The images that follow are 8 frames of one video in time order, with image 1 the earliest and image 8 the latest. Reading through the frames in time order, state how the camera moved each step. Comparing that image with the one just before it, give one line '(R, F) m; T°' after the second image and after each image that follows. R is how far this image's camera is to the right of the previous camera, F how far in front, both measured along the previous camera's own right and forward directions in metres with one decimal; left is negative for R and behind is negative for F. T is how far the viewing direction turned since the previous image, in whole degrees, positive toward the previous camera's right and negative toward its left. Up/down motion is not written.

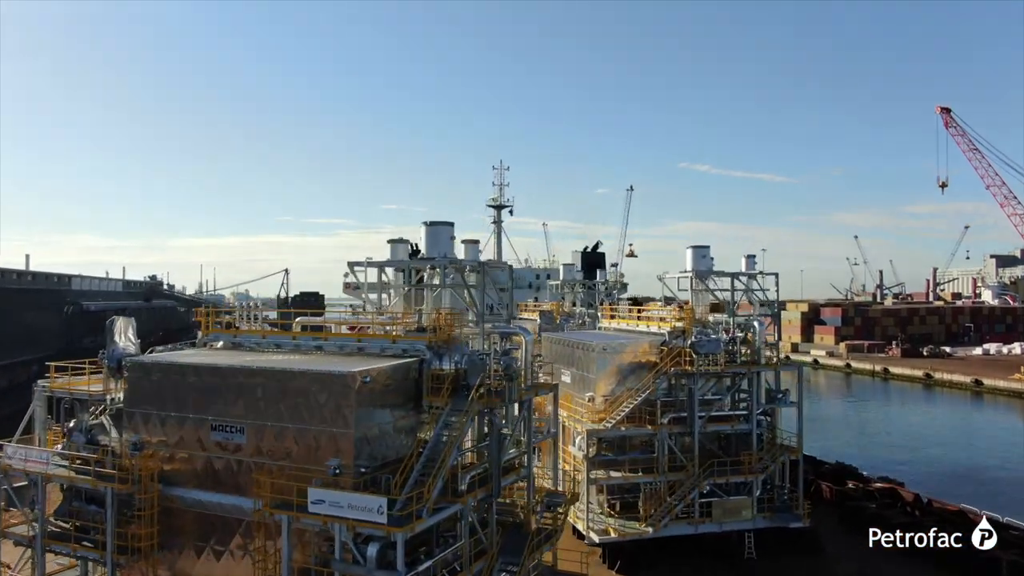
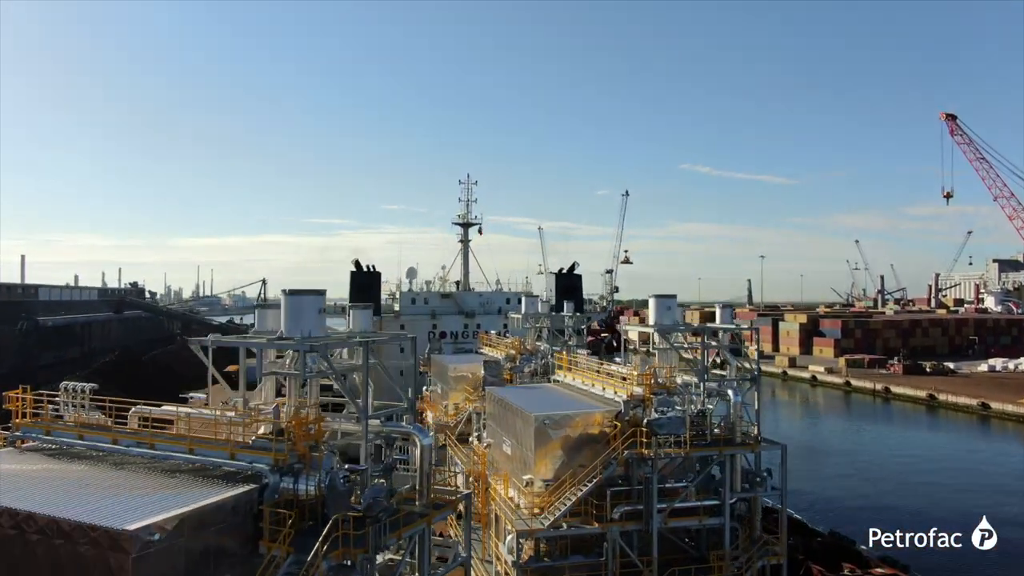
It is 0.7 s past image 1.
(+1.0, +1.8) m; 0°
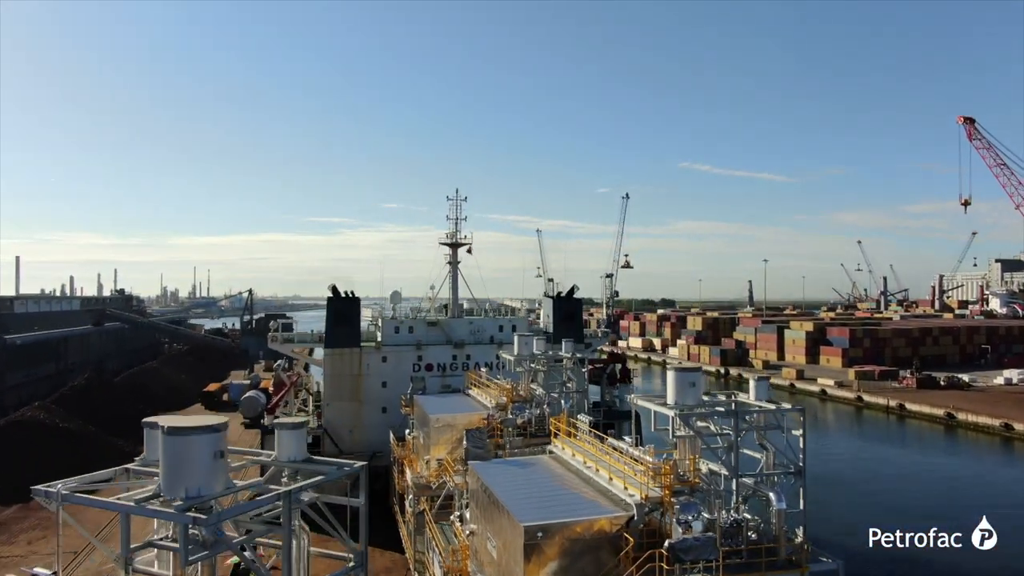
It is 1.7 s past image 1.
(+0.2, +1.8) m; 0°
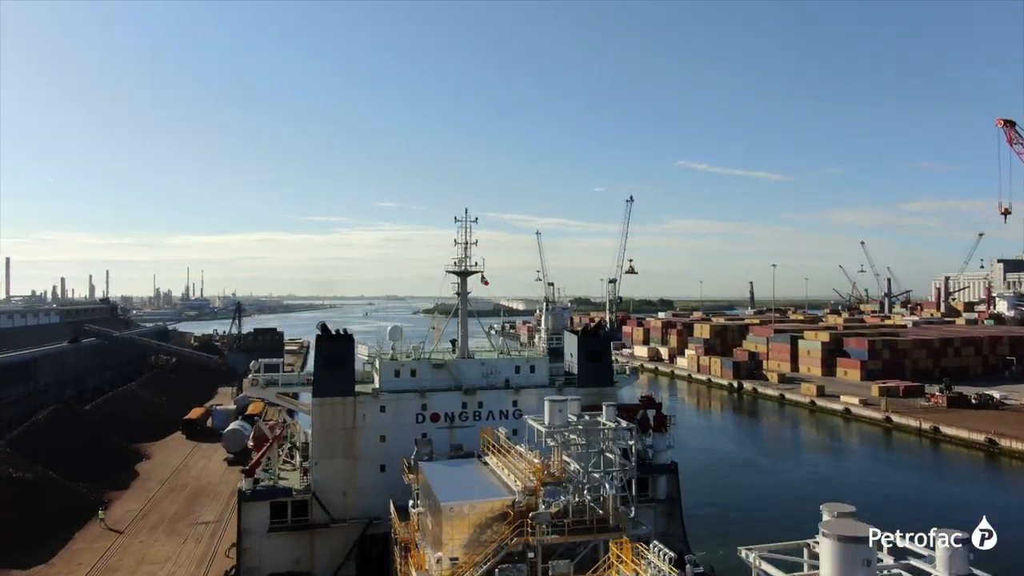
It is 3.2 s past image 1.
(-0.6, +2.6) m; 0°
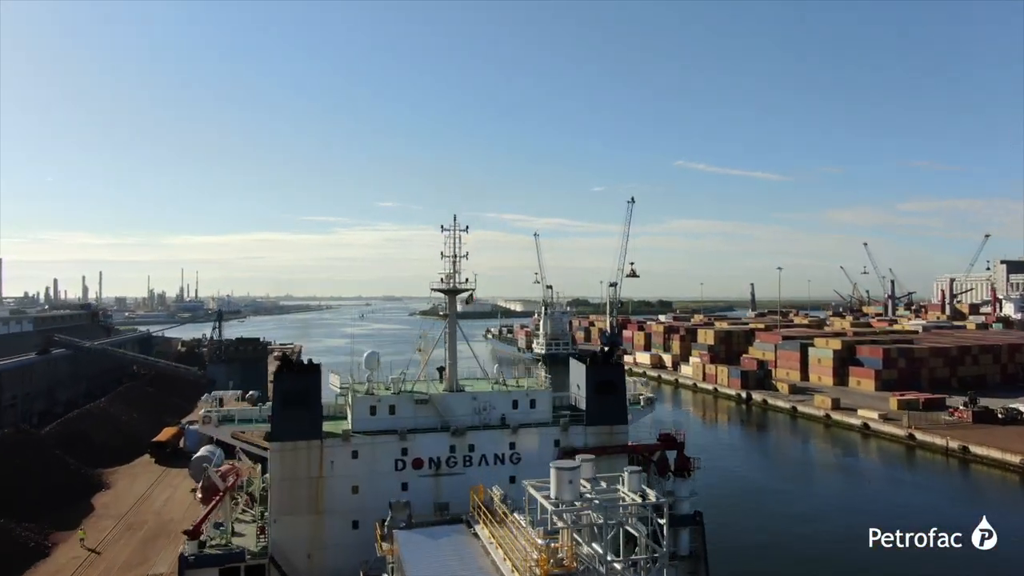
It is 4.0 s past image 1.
(0.0, +2.4) m; 0°
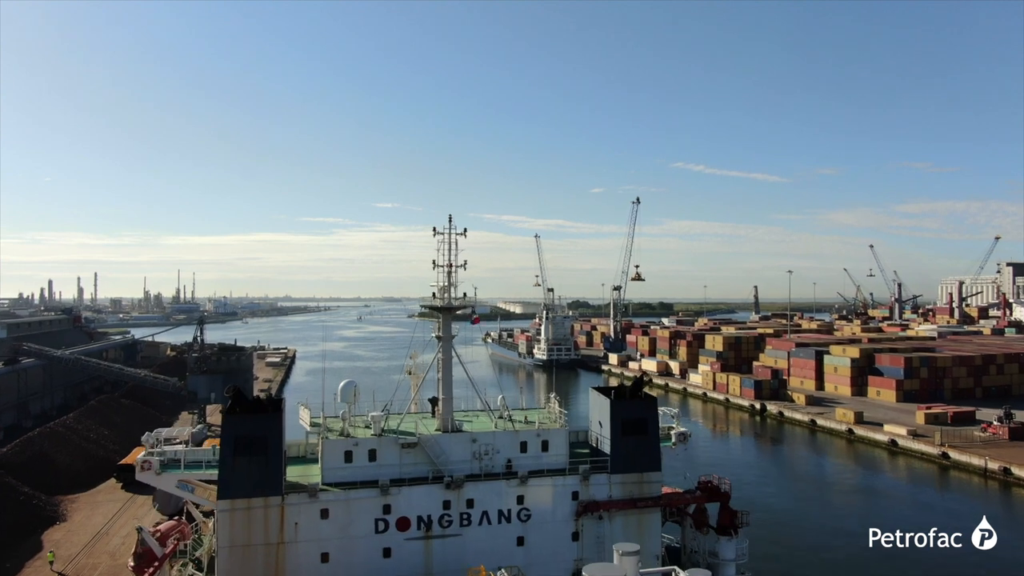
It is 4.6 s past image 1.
(-0.2, +2.5) m; 0°
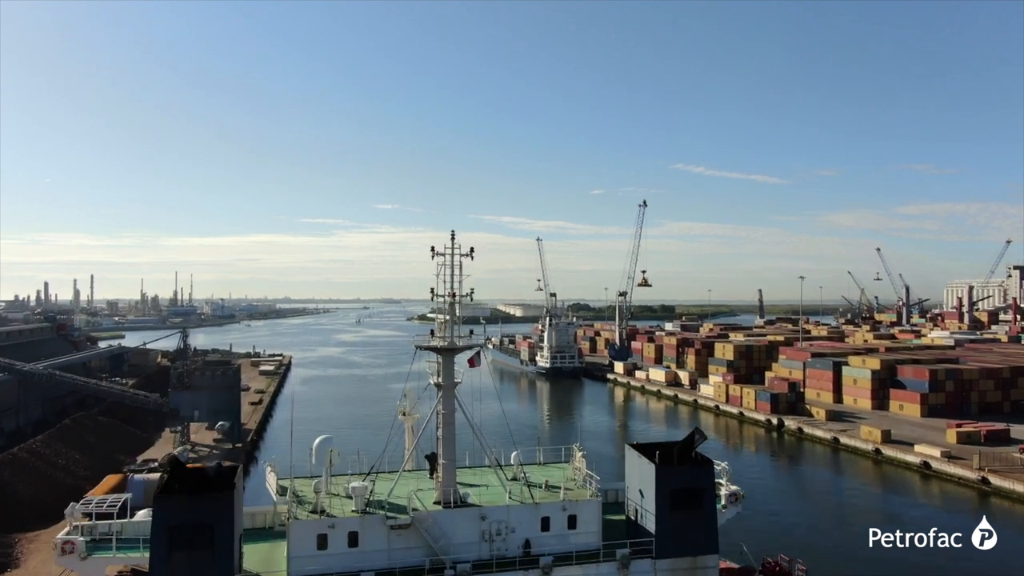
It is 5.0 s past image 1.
(-0.3, +2.4) m; 0°
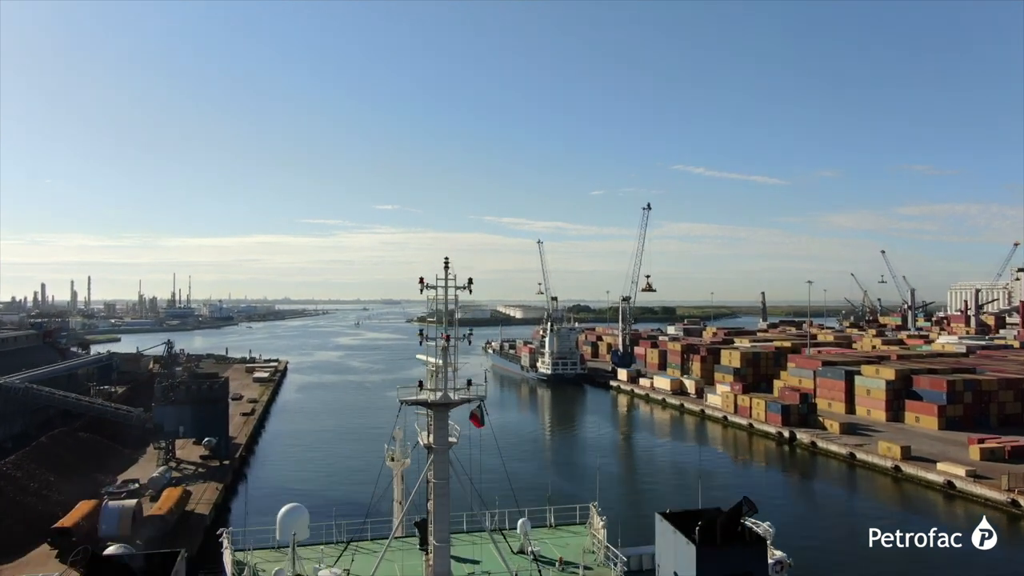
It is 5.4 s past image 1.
(-0.1, +1.7) m; 0°
